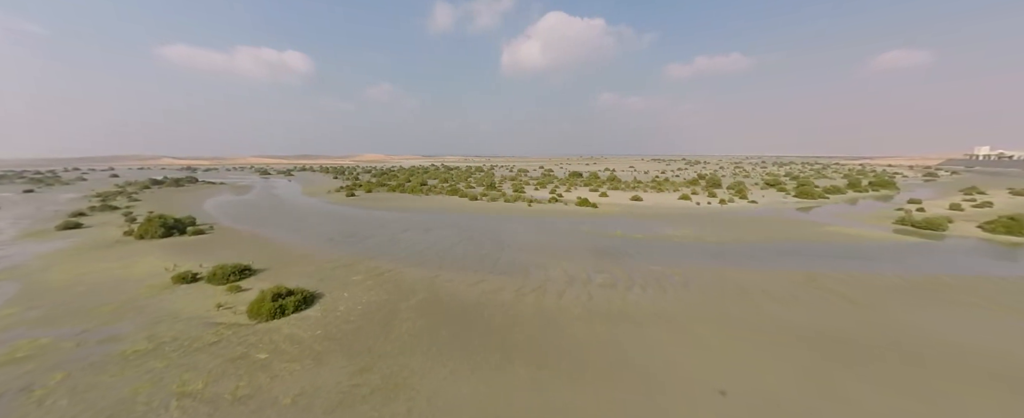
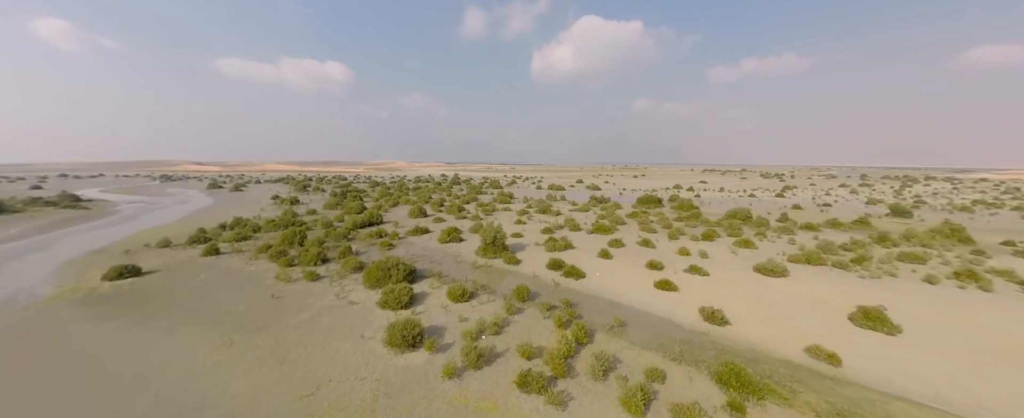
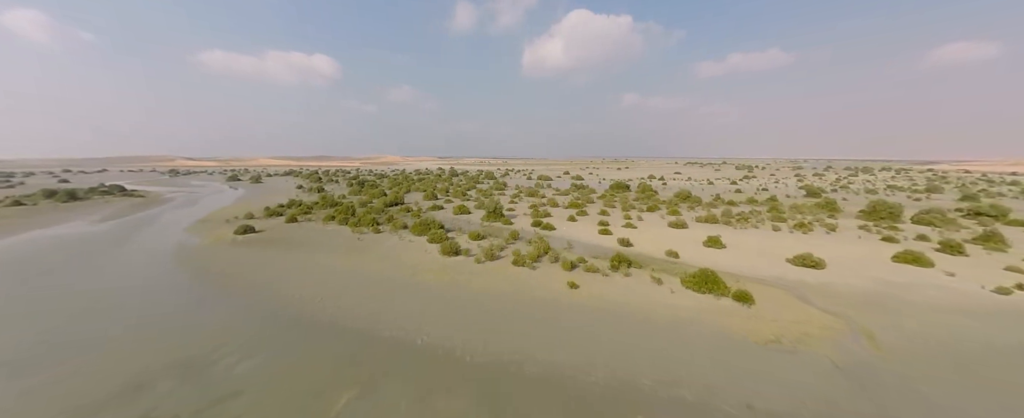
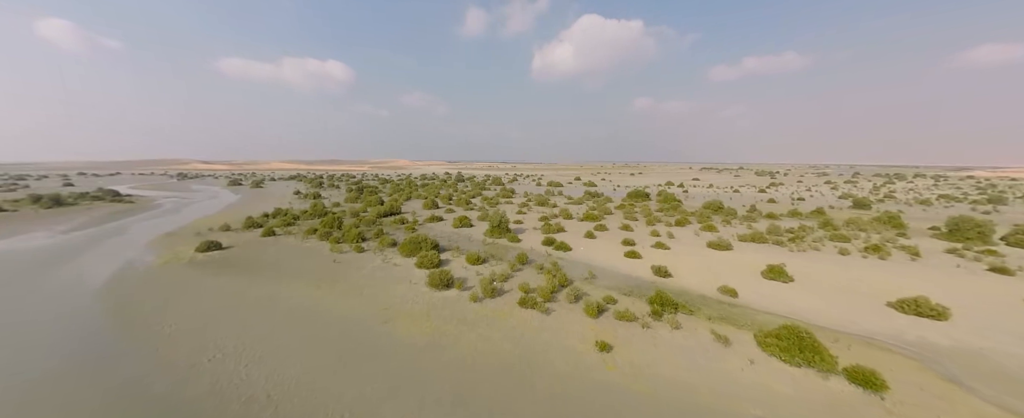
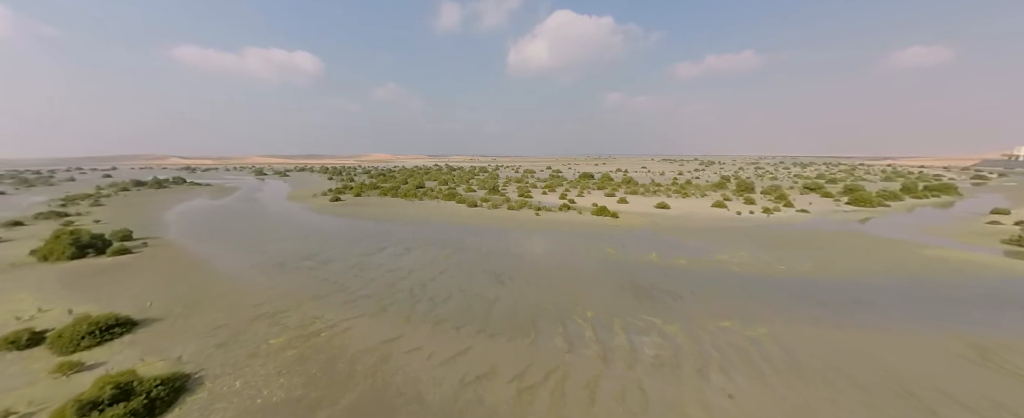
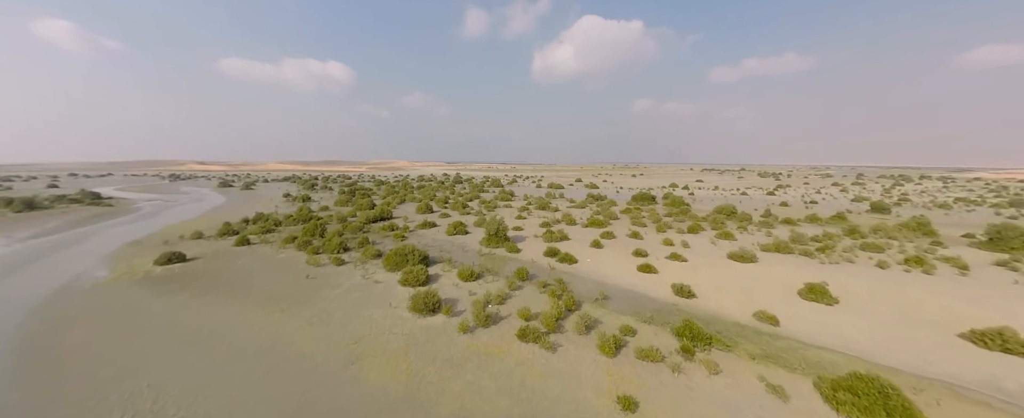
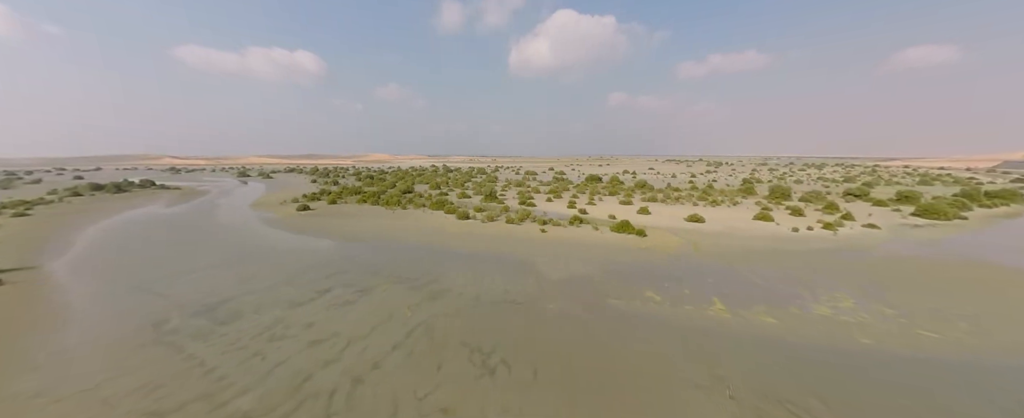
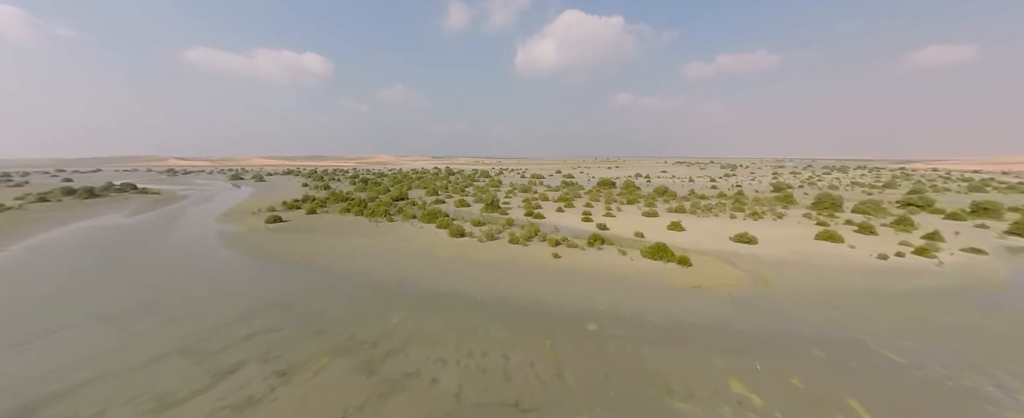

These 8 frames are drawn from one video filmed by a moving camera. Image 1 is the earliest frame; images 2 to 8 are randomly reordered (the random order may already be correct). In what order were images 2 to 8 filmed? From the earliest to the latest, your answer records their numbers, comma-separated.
5, 7, 8, 3, 4, 6, 2
